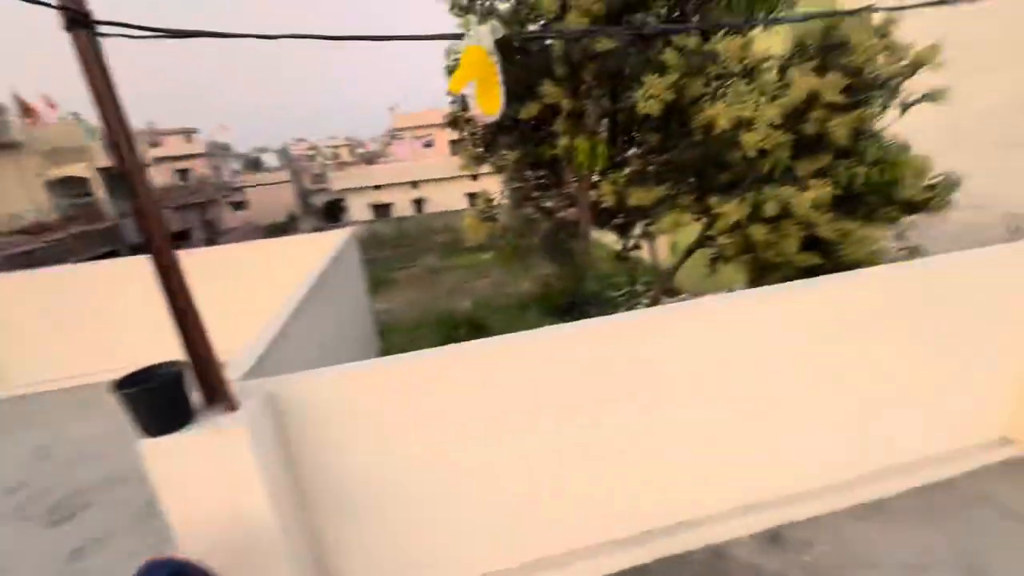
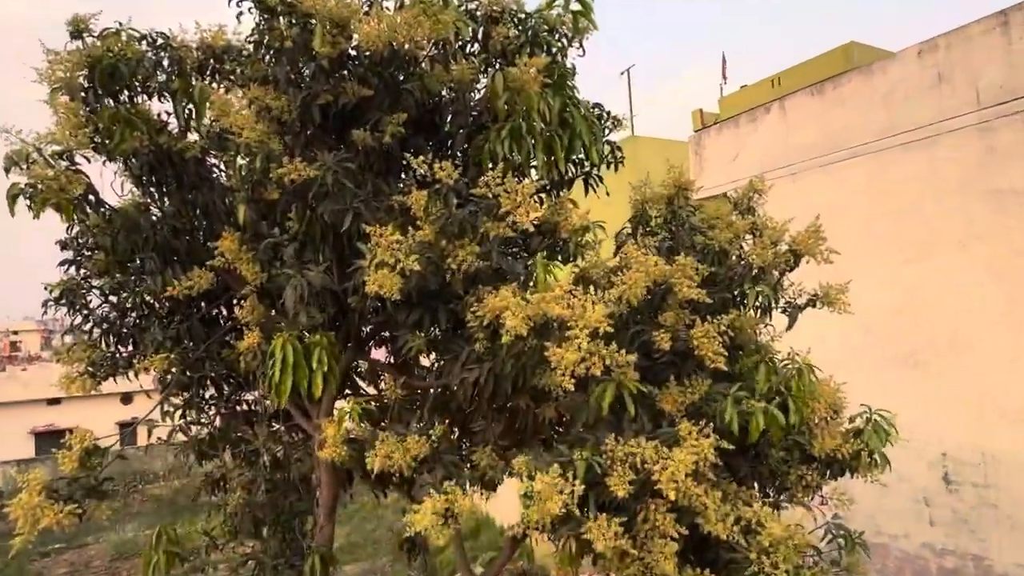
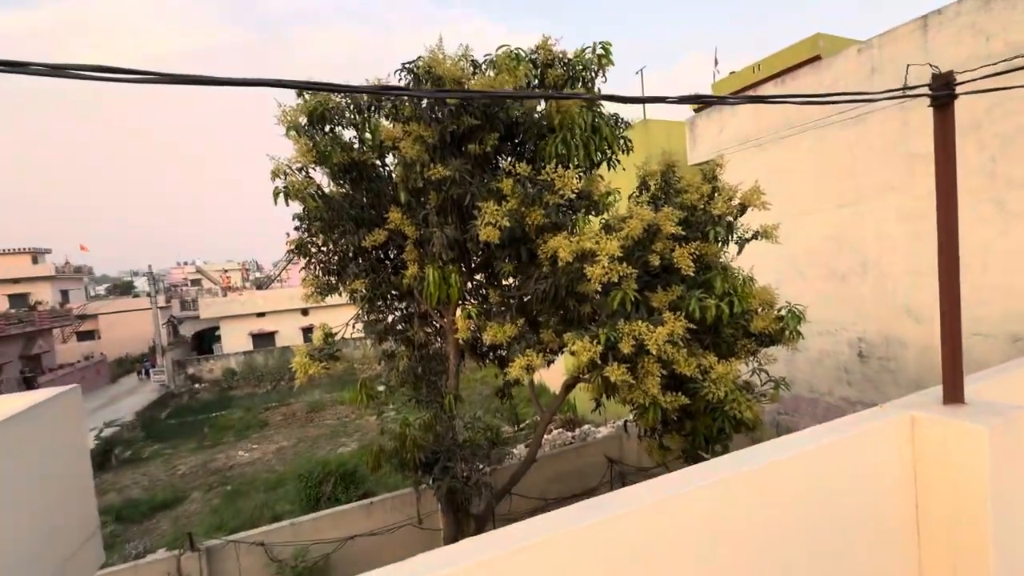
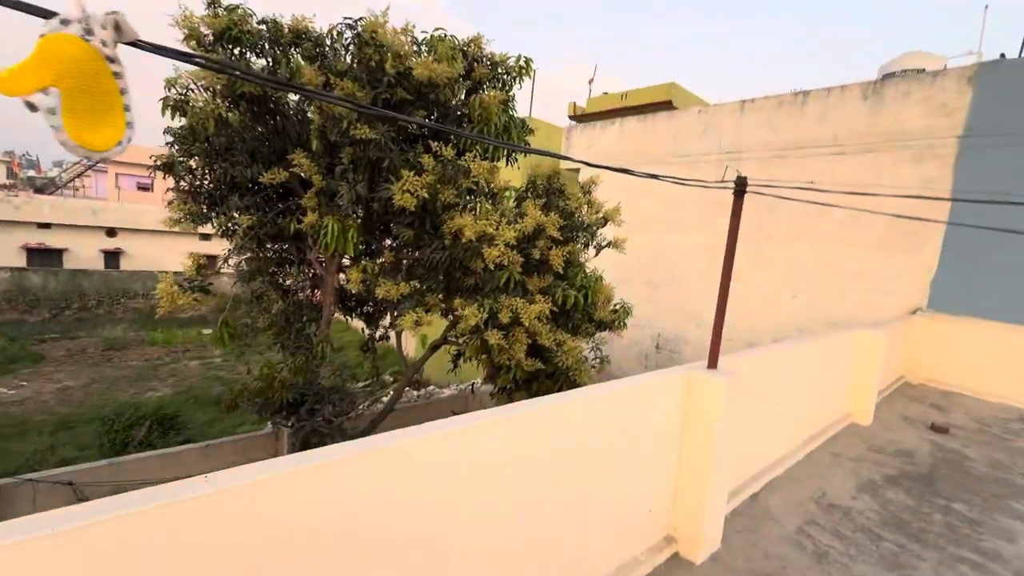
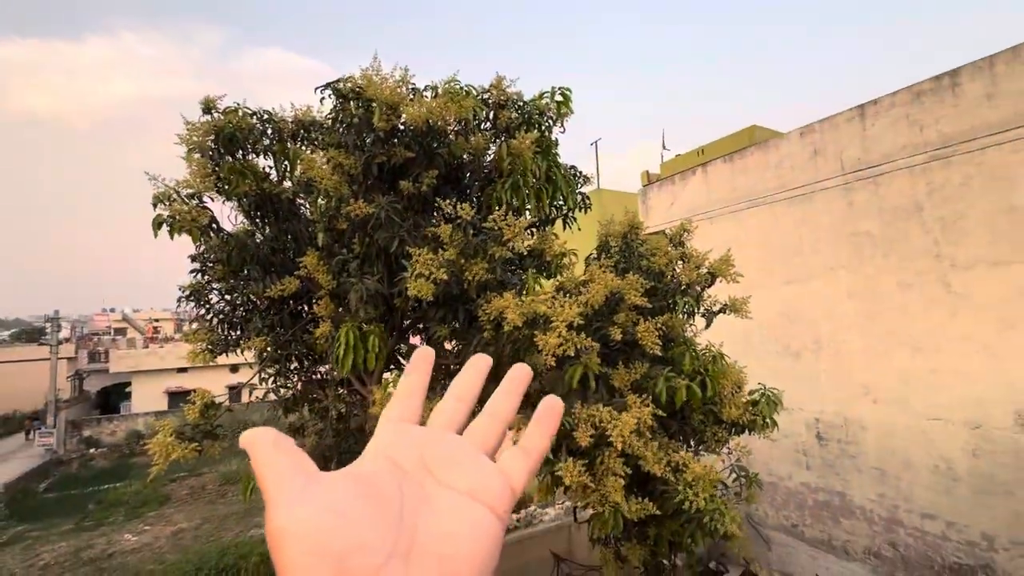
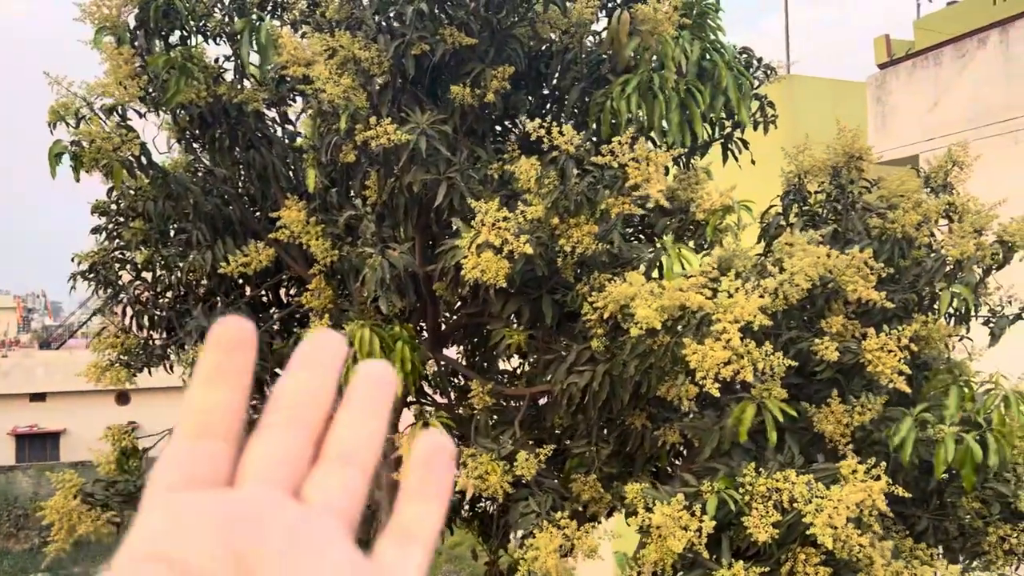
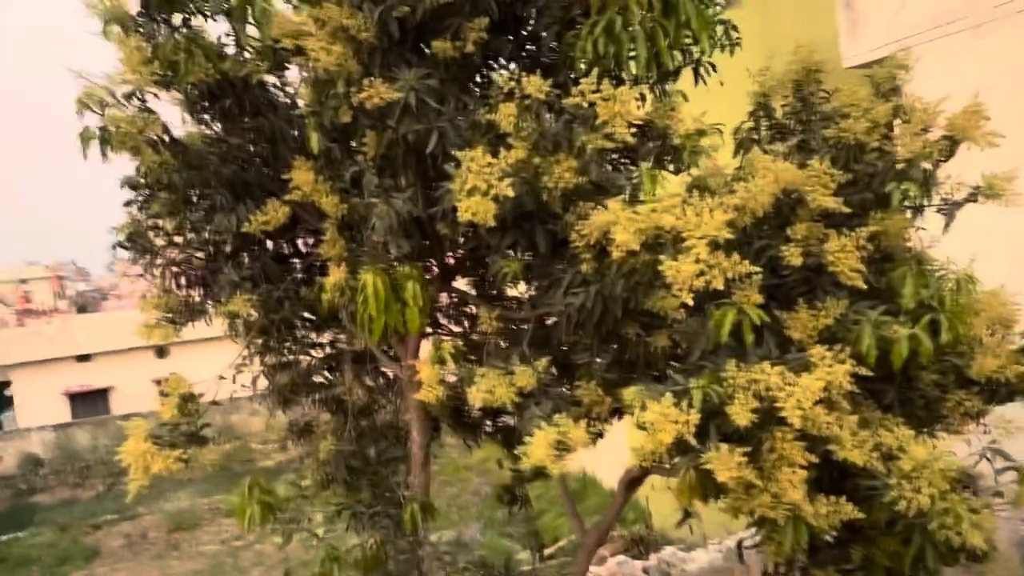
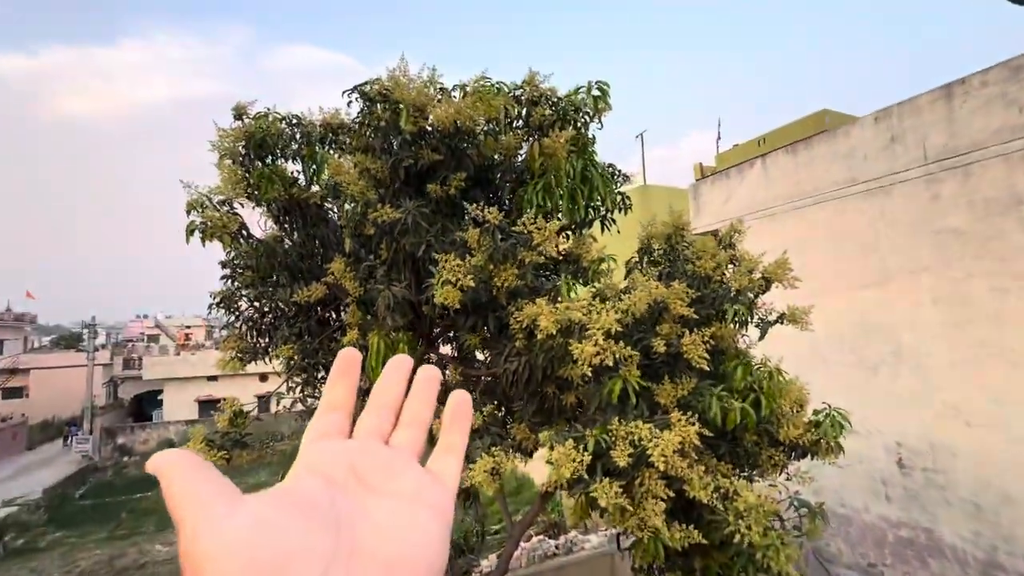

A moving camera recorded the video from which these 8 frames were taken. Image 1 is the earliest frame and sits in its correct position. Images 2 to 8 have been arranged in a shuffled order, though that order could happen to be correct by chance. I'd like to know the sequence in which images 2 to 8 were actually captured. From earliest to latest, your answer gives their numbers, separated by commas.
4, 3, 7, 6, 8, 5, 2
